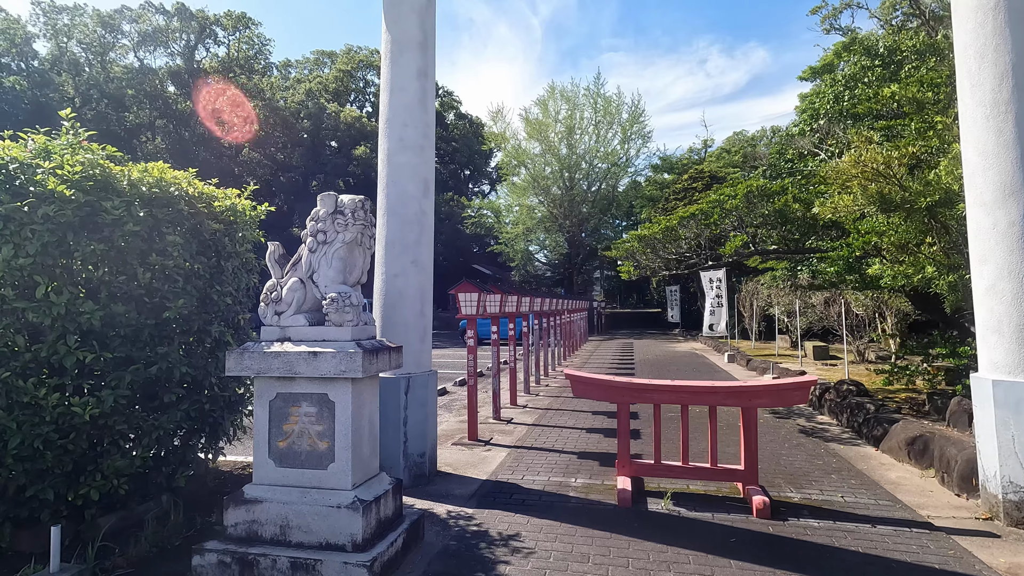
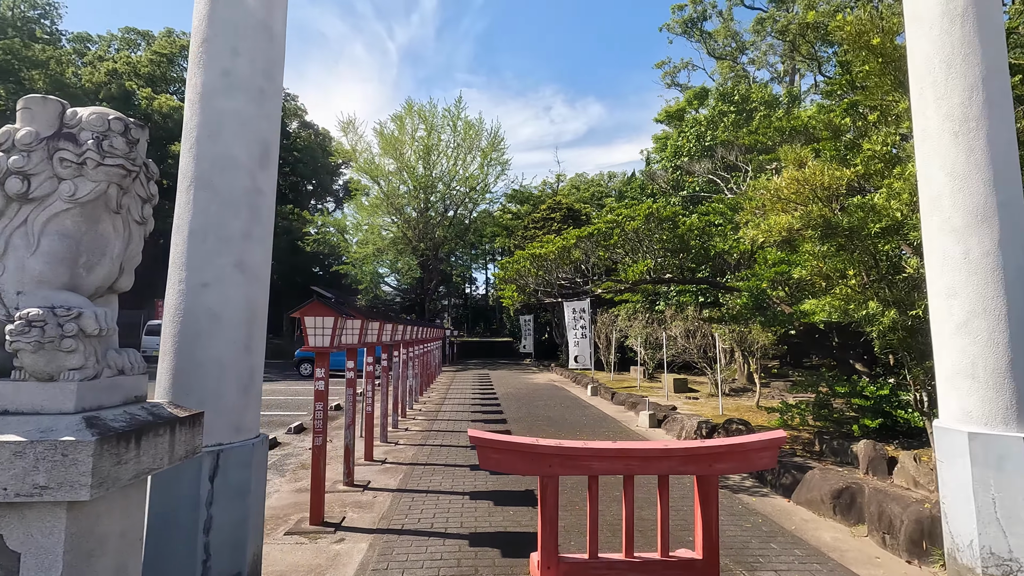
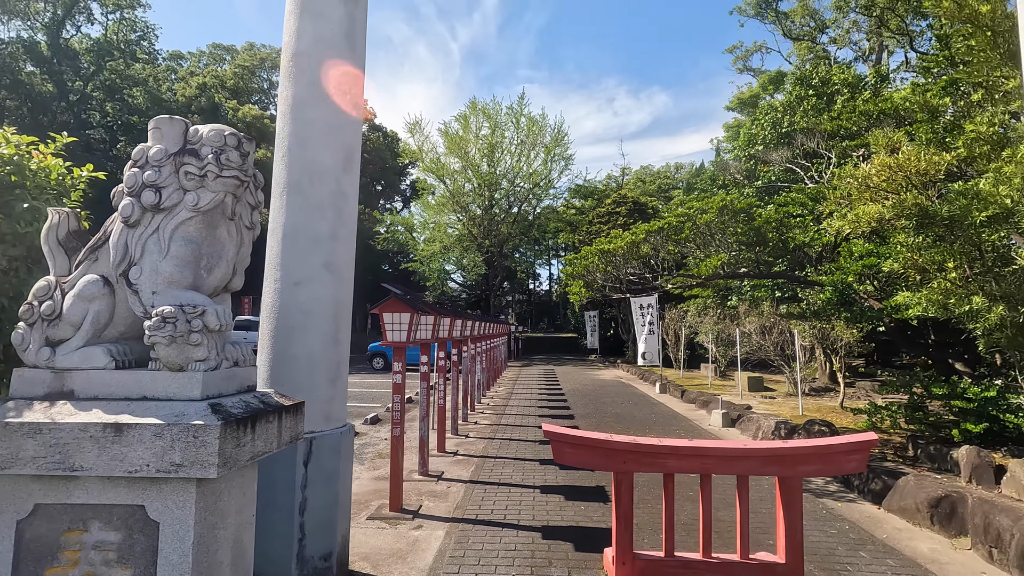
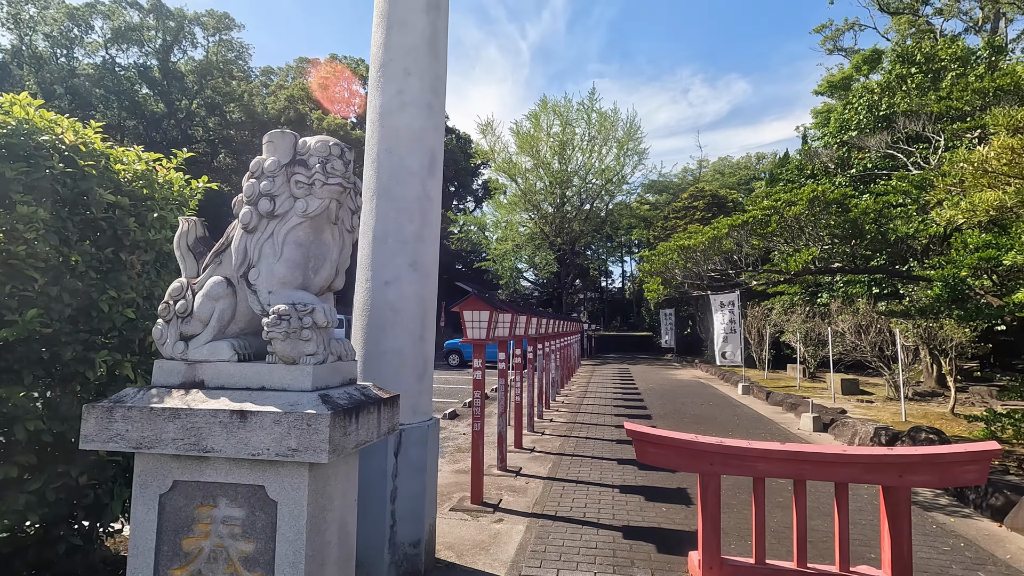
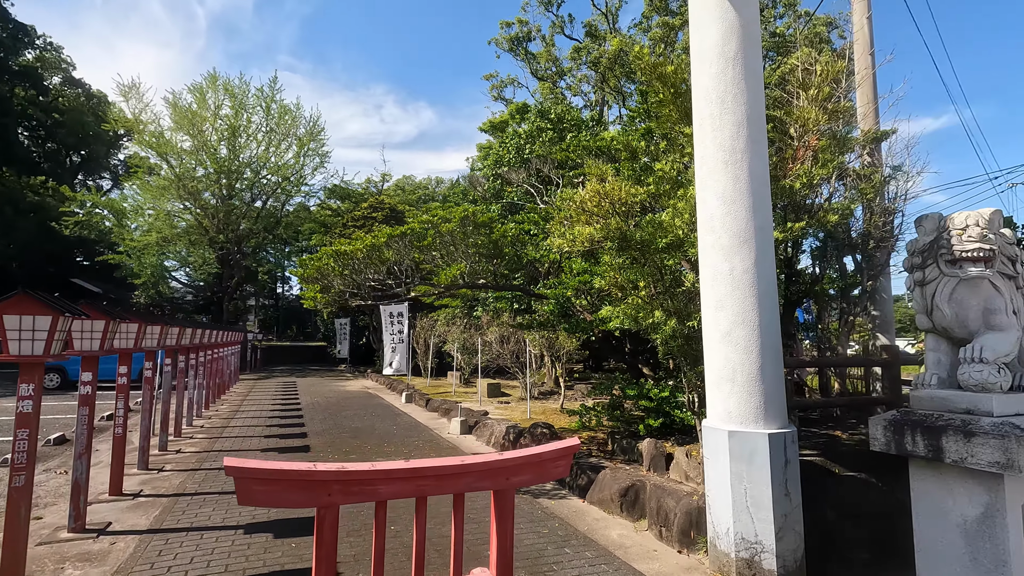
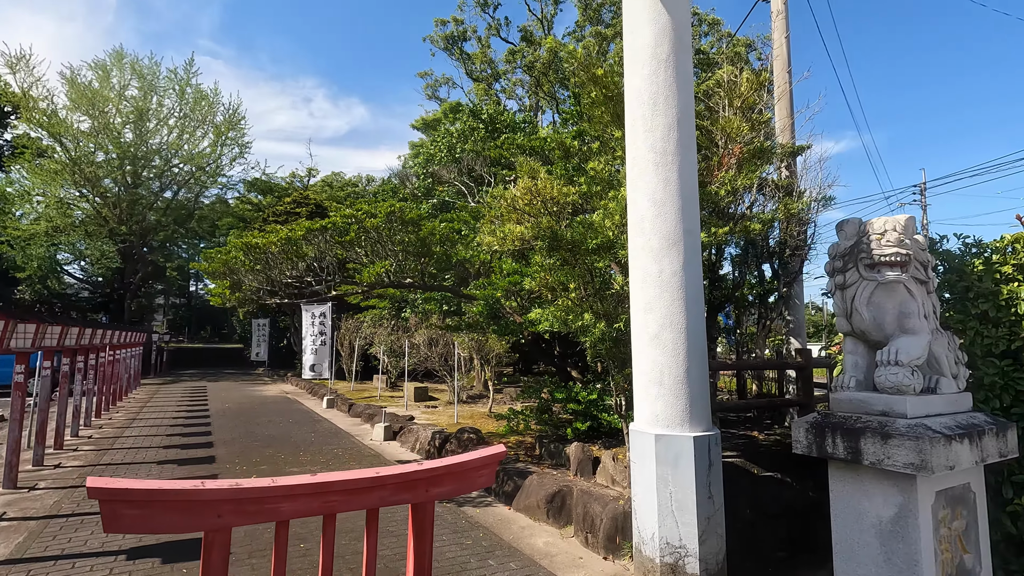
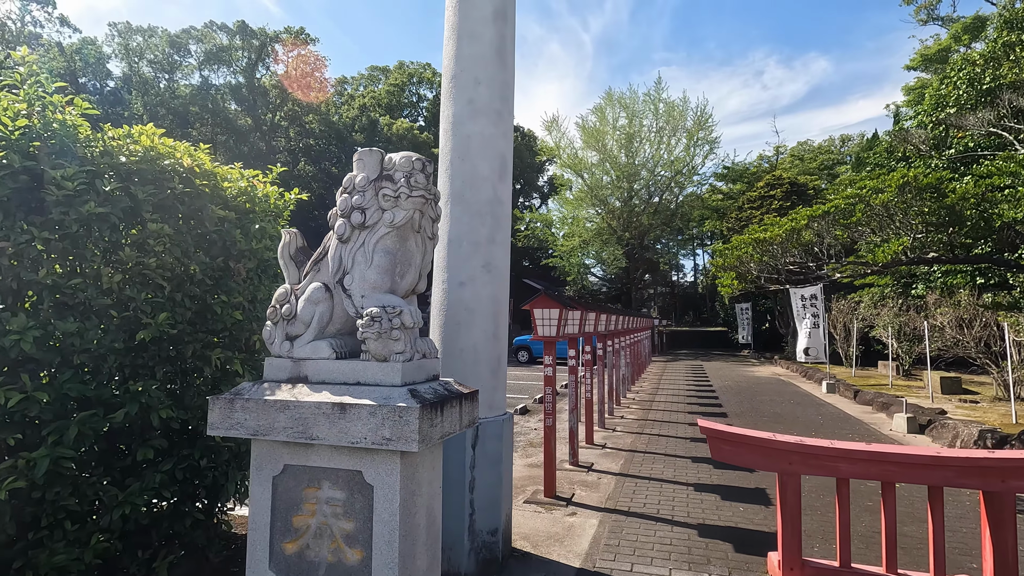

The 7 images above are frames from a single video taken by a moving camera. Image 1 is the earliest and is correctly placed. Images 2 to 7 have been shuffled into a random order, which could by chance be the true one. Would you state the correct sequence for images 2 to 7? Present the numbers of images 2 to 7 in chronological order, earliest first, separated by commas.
7, 4, 3, 2, 5, 6
